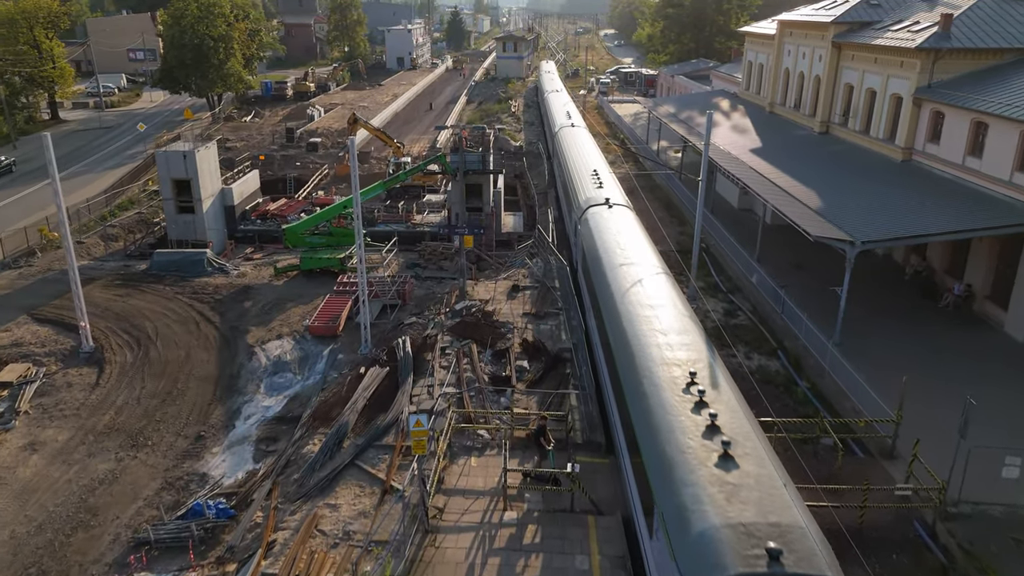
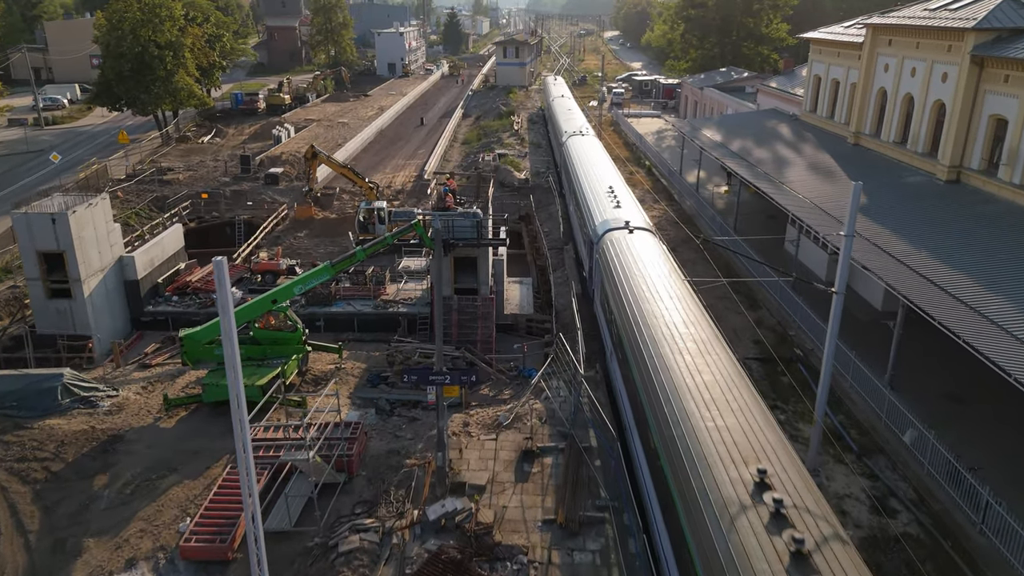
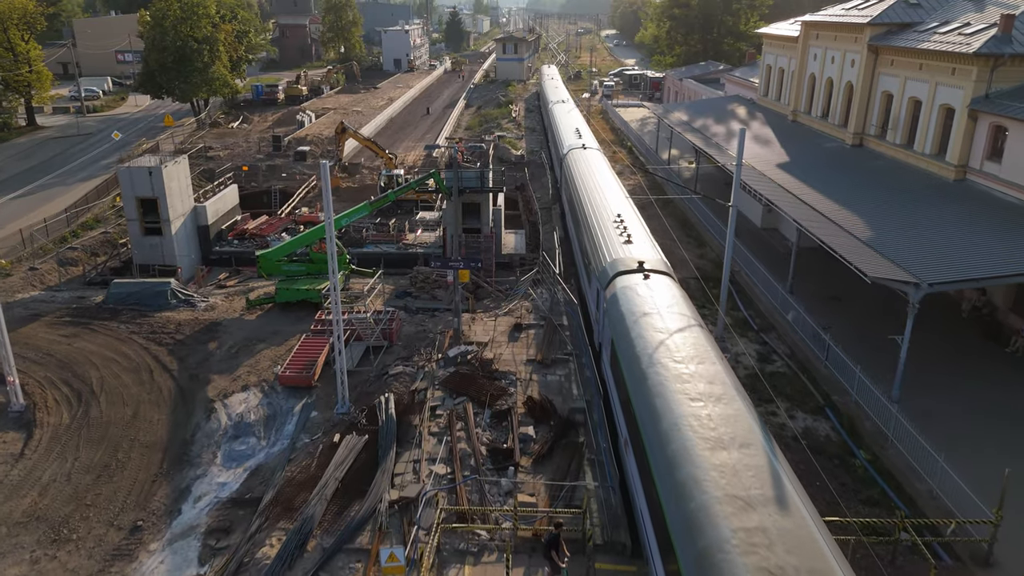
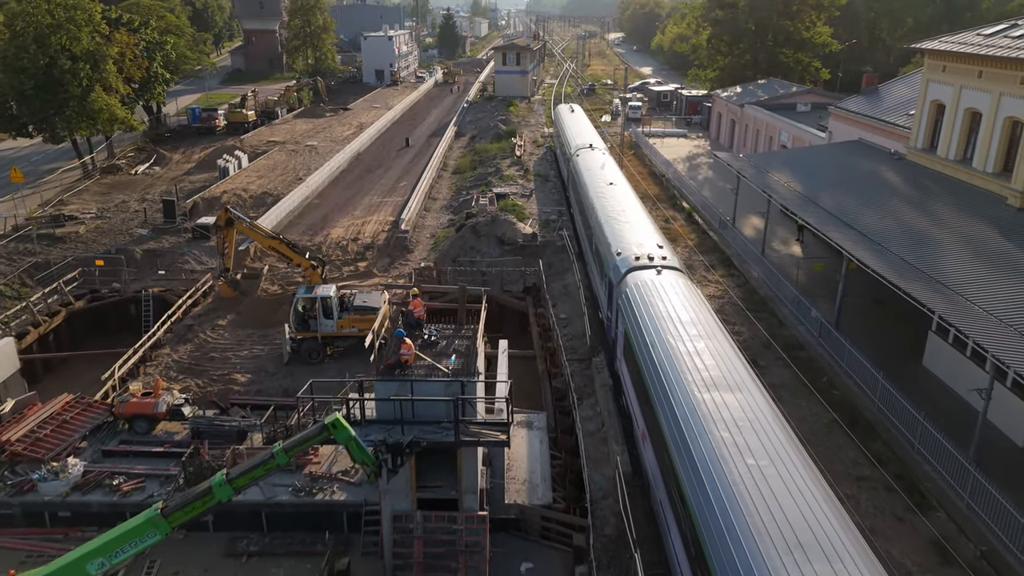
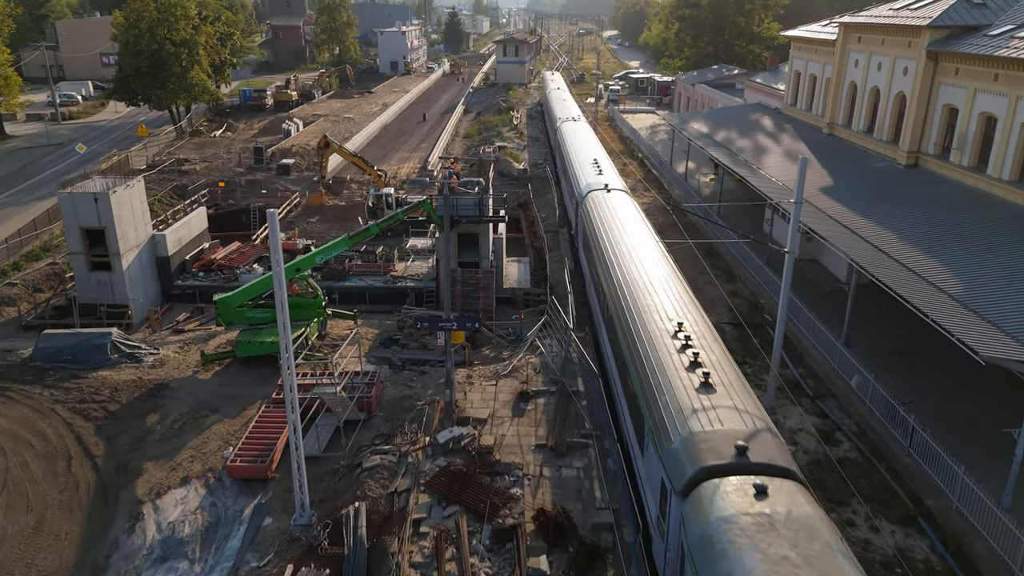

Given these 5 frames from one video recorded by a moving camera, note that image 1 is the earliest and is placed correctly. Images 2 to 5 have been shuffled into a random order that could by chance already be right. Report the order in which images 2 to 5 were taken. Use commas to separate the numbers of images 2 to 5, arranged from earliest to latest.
3, 5, 2, 4
